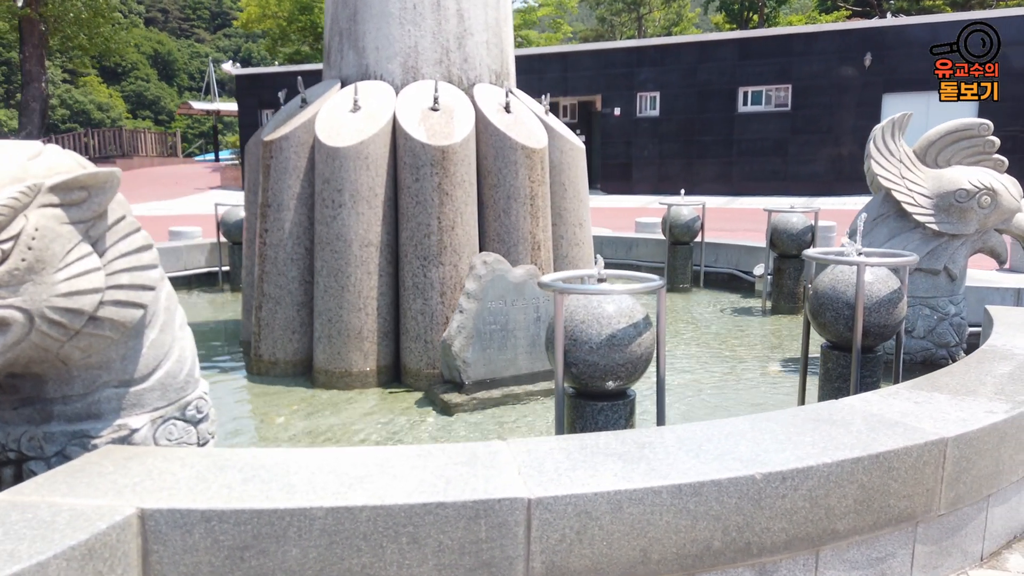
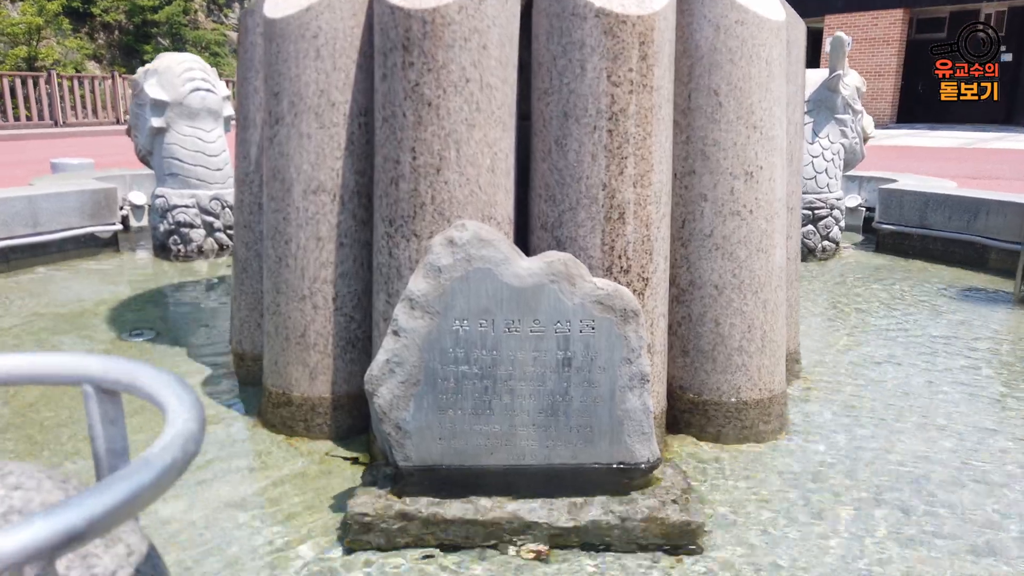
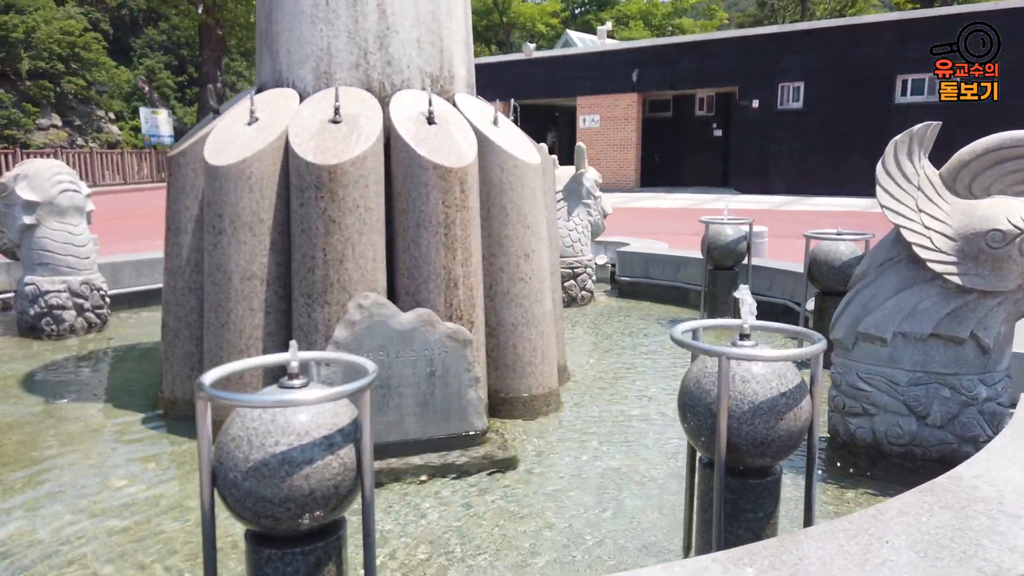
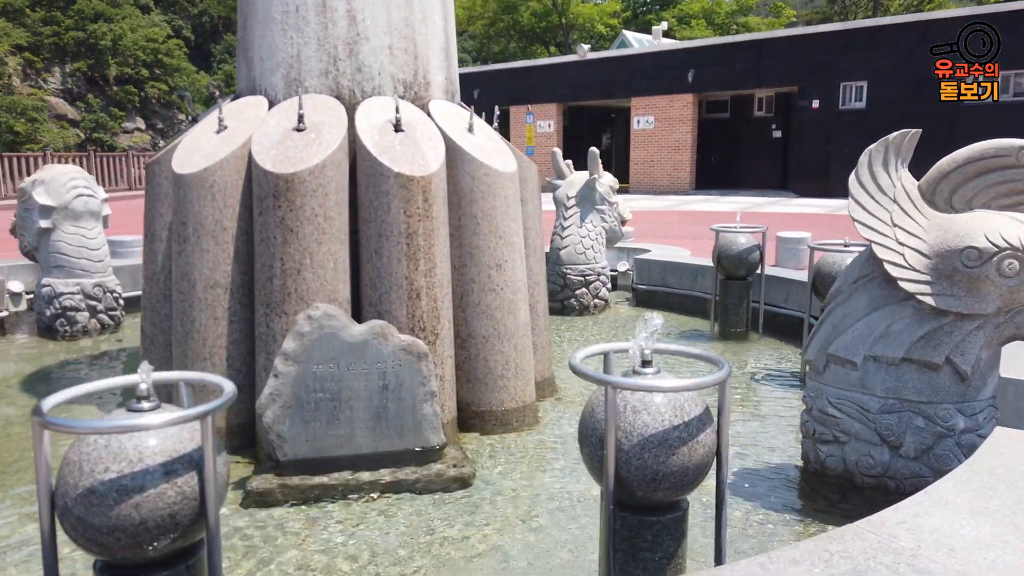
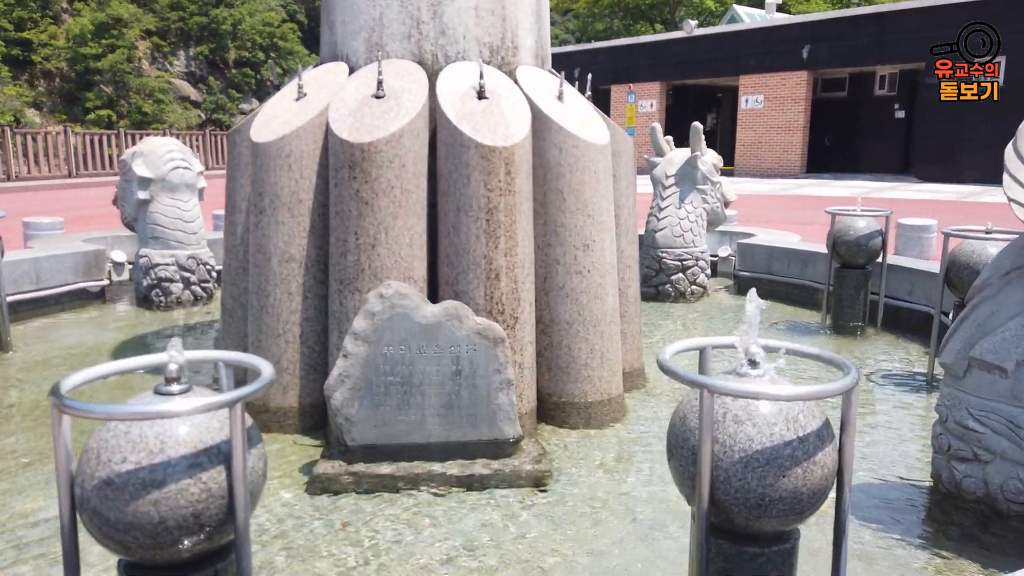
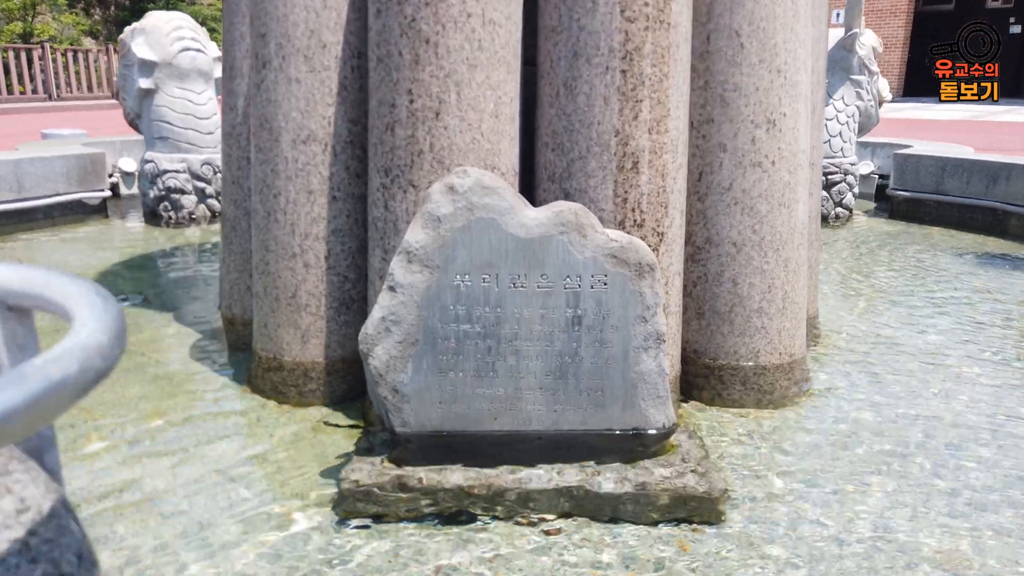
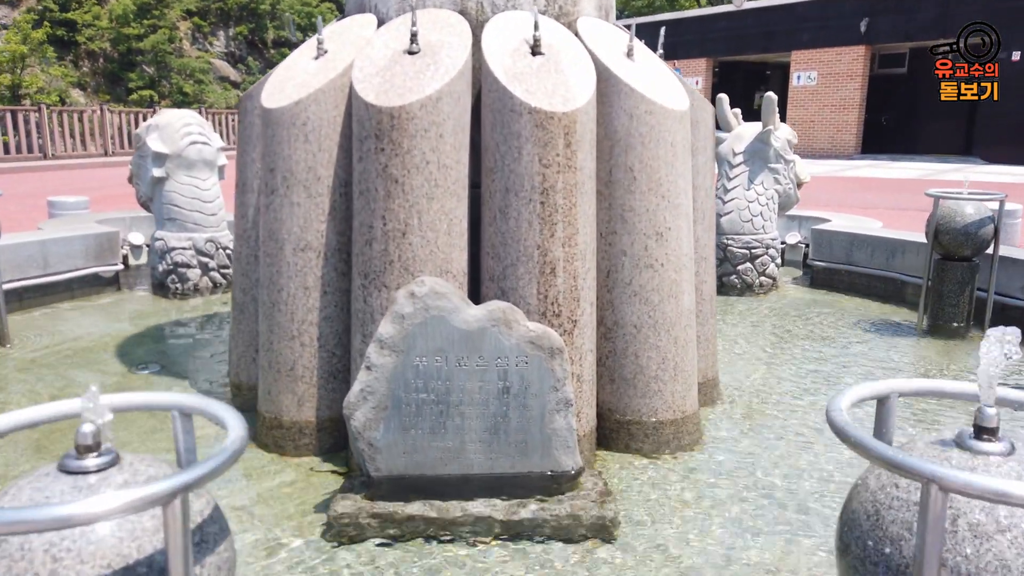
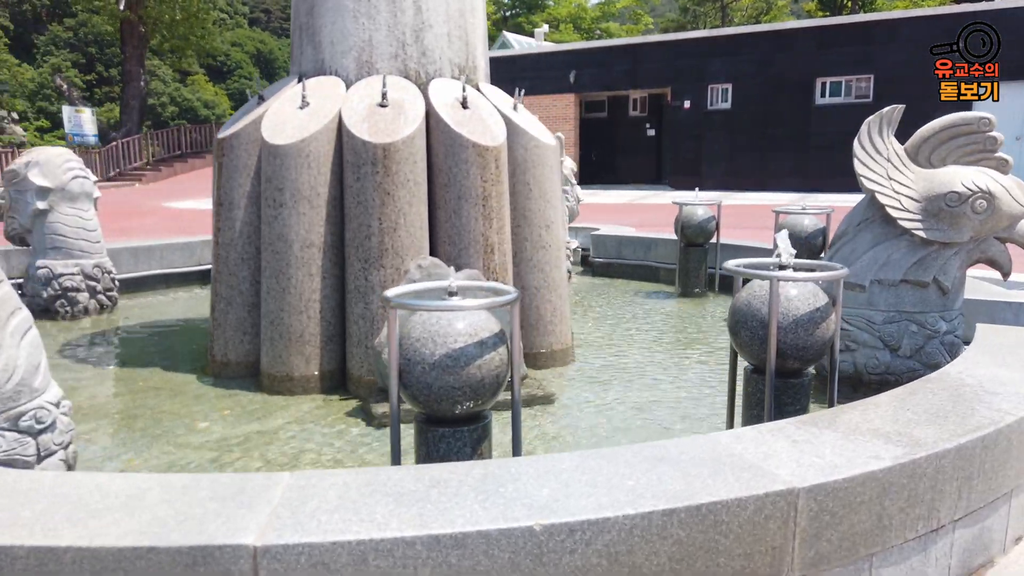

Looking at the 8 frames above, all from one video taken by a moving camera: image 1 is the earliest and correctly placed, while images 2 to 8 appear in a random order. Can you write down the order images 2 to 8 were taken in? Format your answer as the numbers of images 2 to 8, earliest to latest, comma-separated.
8, 3, 4, 5, 7, 2, 6
